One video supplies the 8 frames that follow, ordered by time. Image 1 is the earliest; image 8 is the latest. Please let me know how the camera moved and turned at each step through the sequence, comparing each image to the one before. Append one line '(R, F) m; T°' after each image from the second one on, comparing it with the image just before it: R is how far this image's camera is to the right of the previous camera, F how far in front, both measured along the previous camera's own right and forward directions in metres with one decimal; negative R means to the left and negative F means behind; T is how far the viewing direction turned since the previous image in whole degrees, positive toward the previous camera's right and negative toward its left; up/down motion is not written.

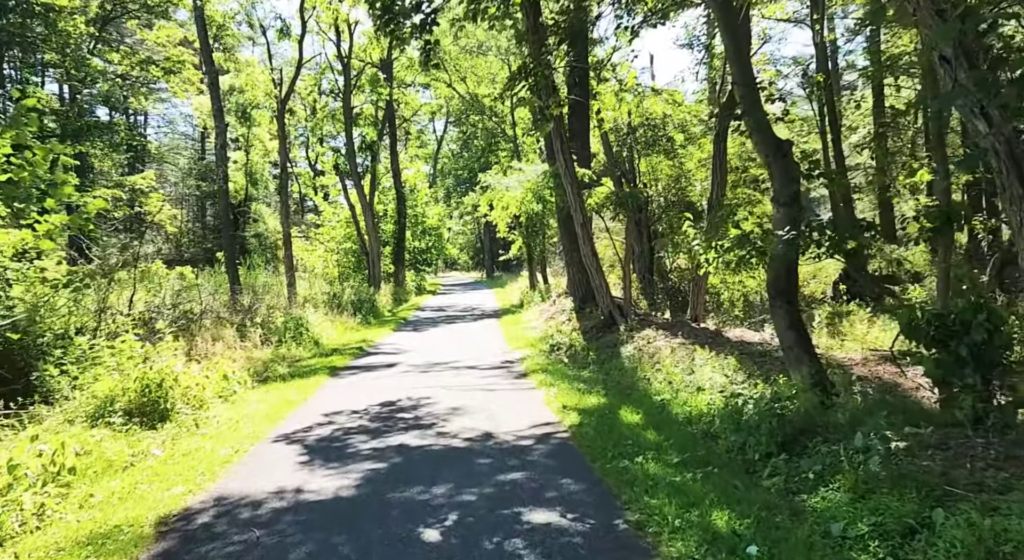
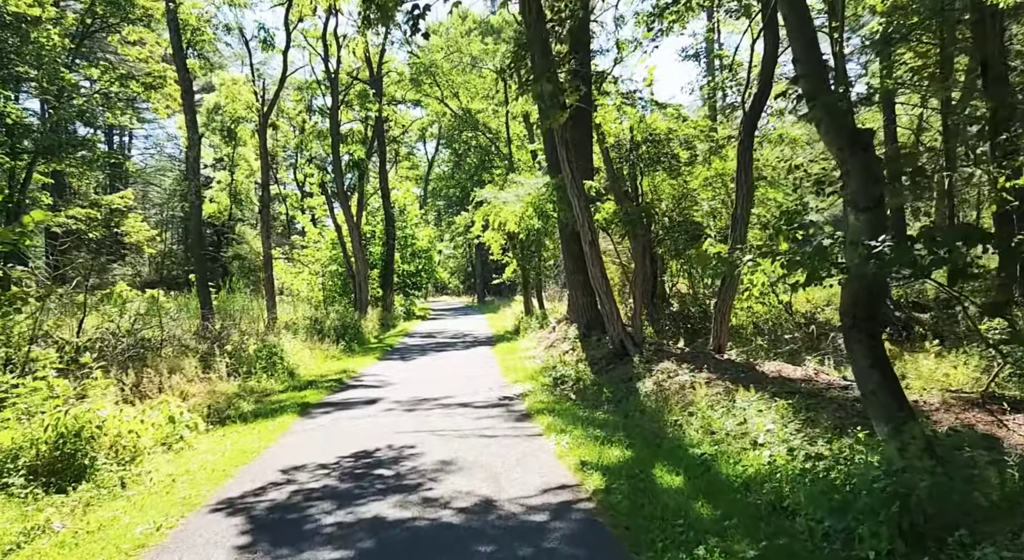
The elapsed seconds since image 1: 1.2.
(-0.1, +1.7) m; +1°
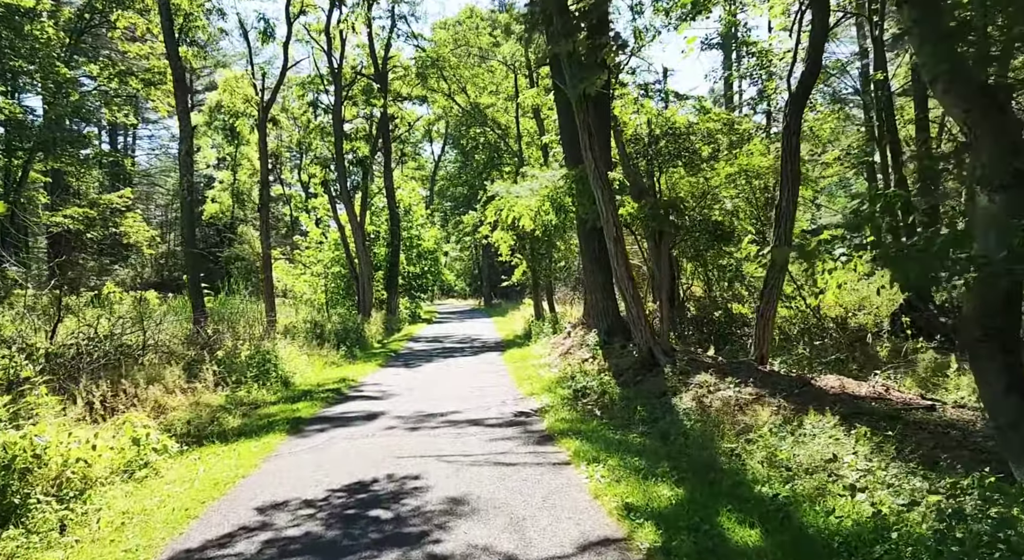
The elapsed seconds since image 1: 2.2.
(-0.1, +1.3) m; 0°
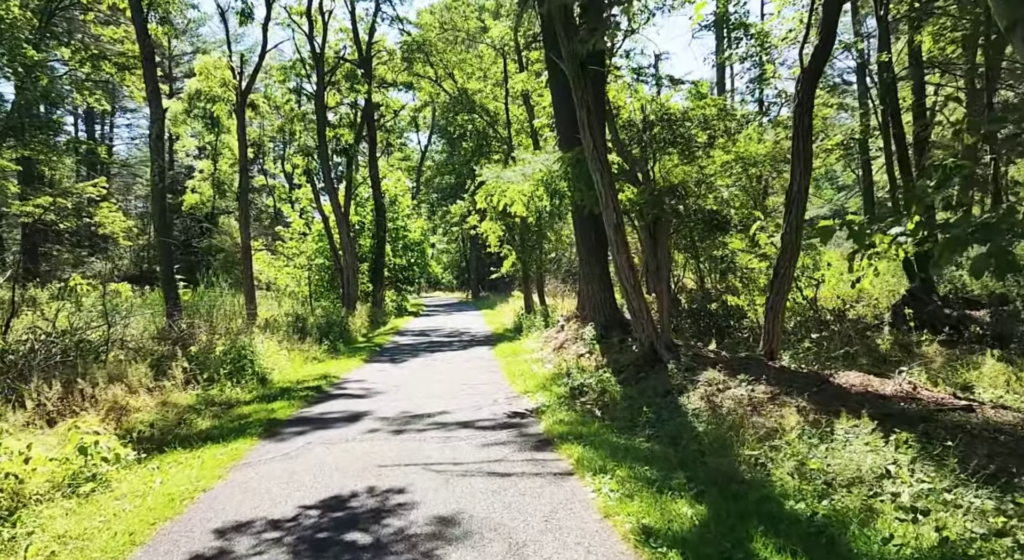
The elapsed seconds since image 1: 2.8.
(-0.1, +0.8) m; +1°
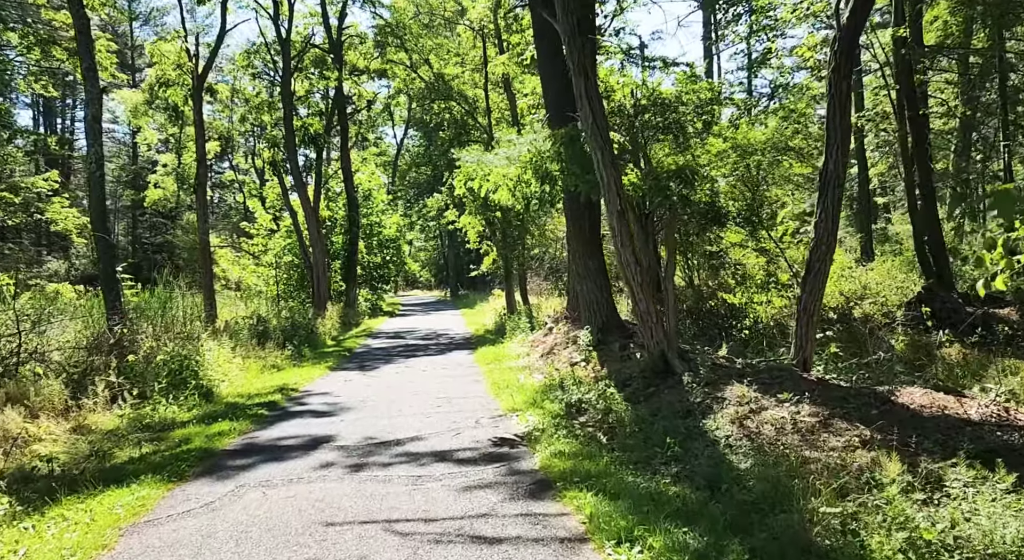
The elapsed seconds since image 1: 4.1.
(-0.1, +1.7) m; +1°
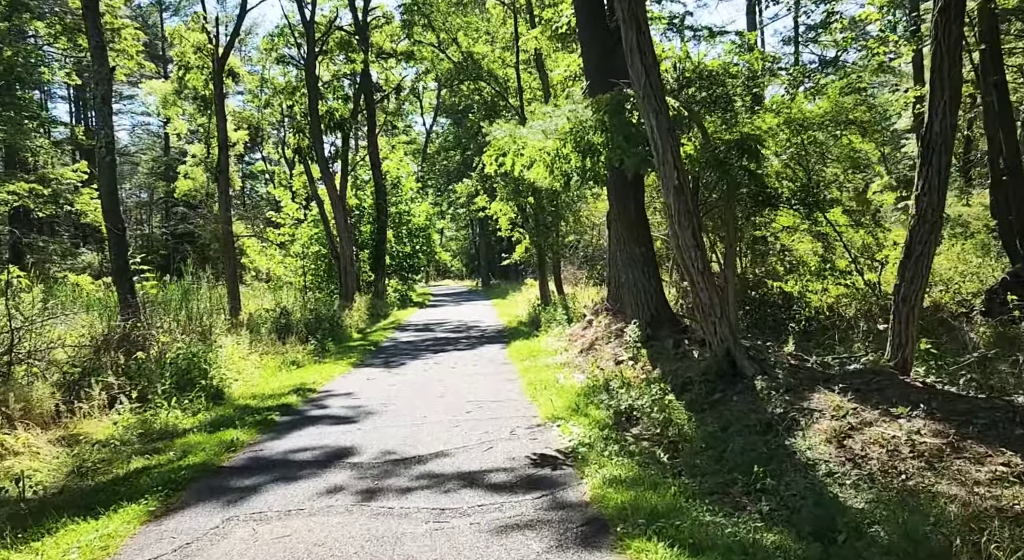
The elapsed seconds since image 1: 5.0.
(-0.1, +1.3) m; -2°
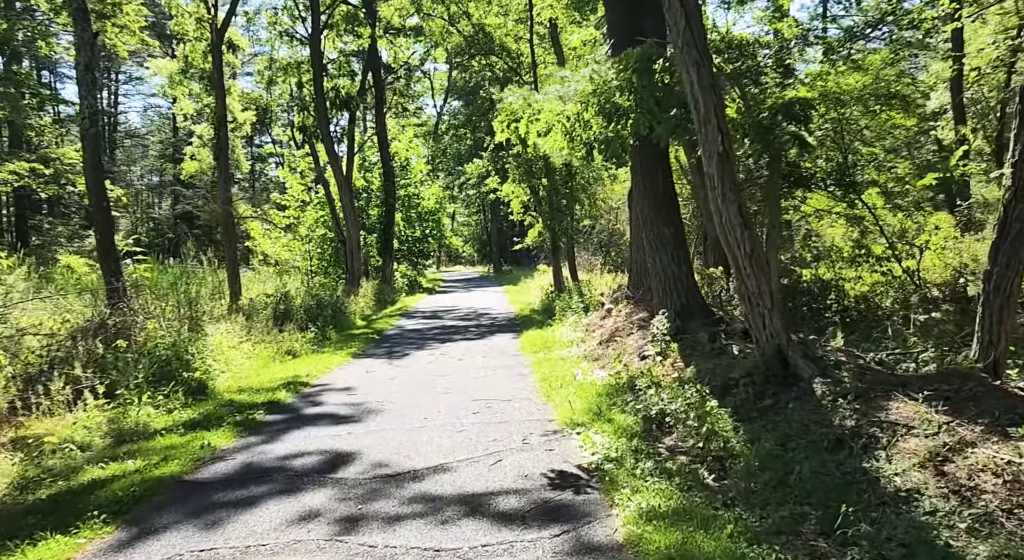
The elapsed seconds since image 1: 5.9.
(0.0, +1.2) m; -1°
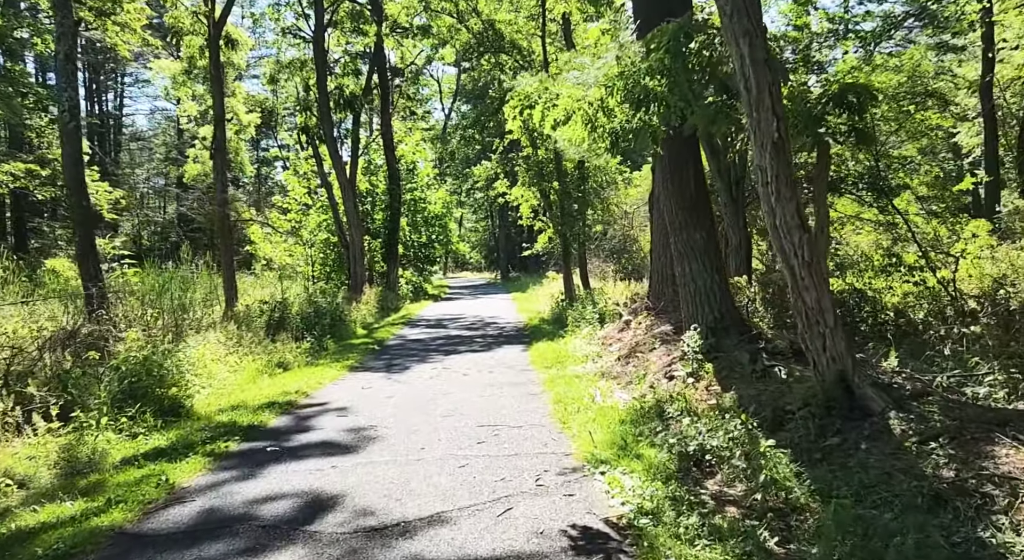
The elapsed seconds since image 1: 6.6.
(0.0, +1.1) m; 0°
